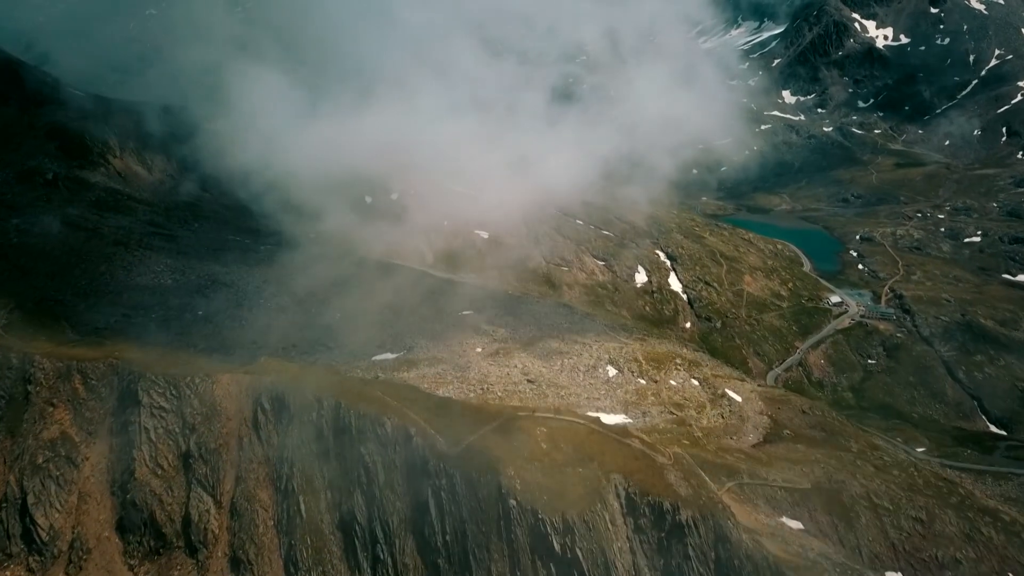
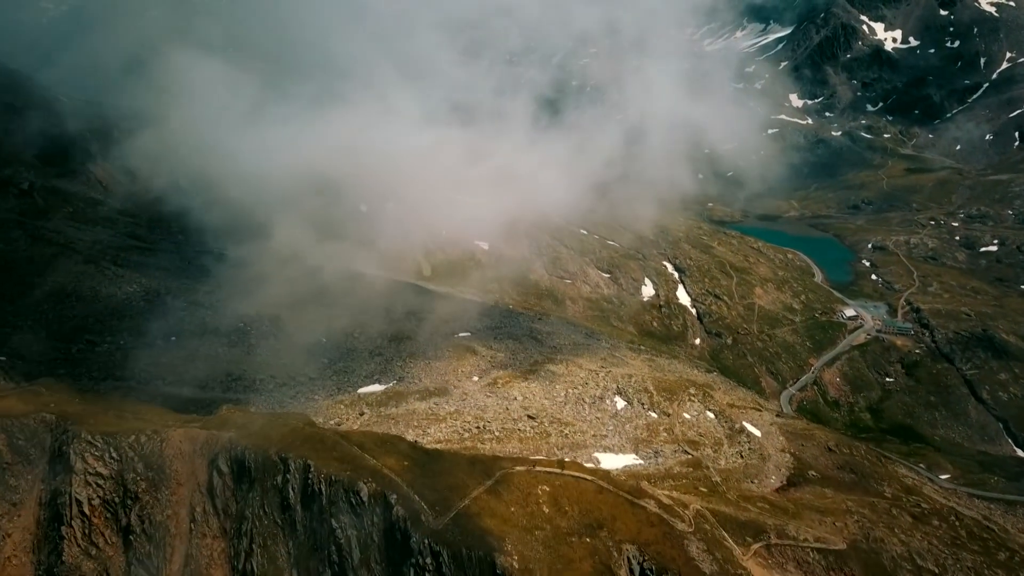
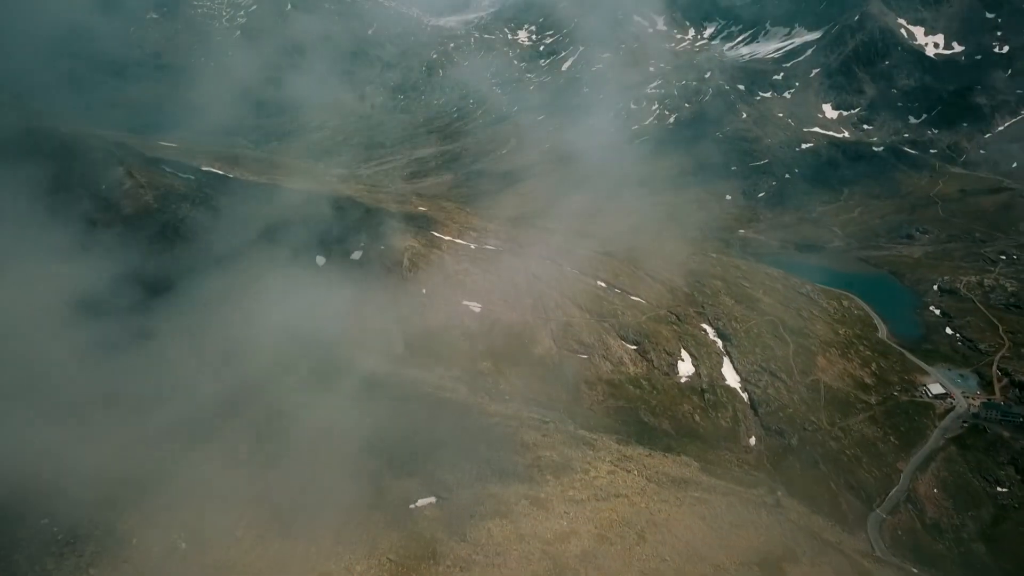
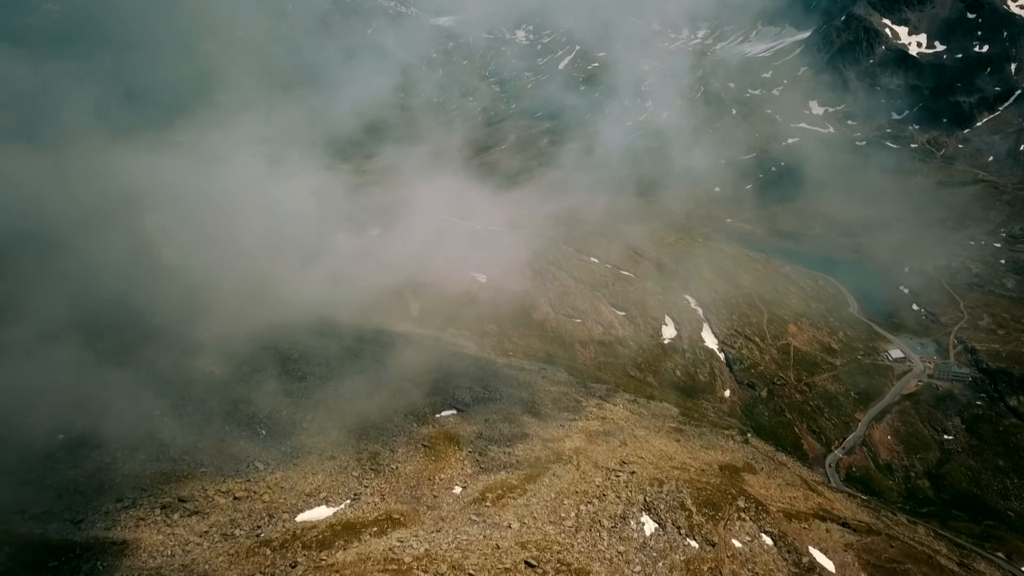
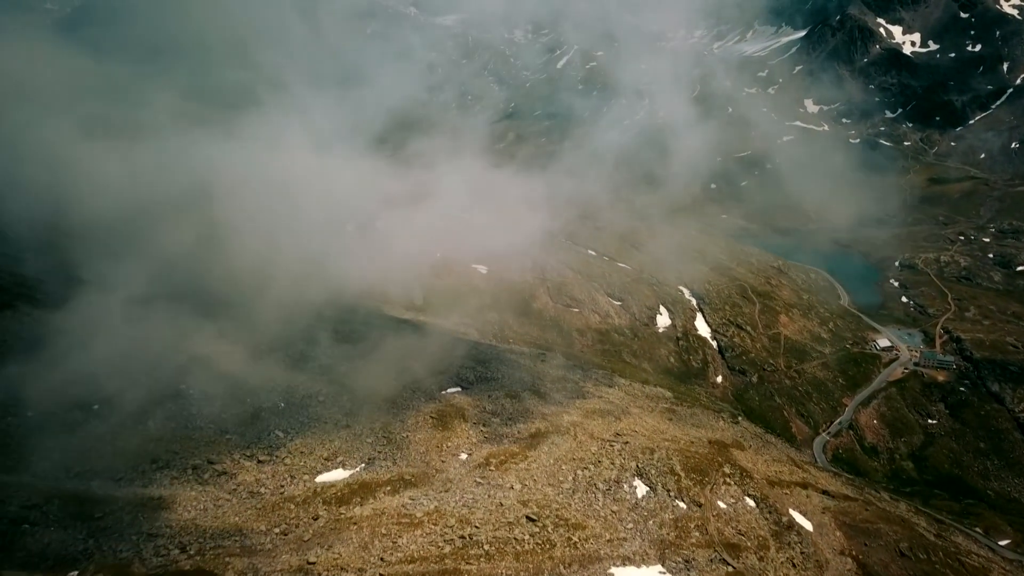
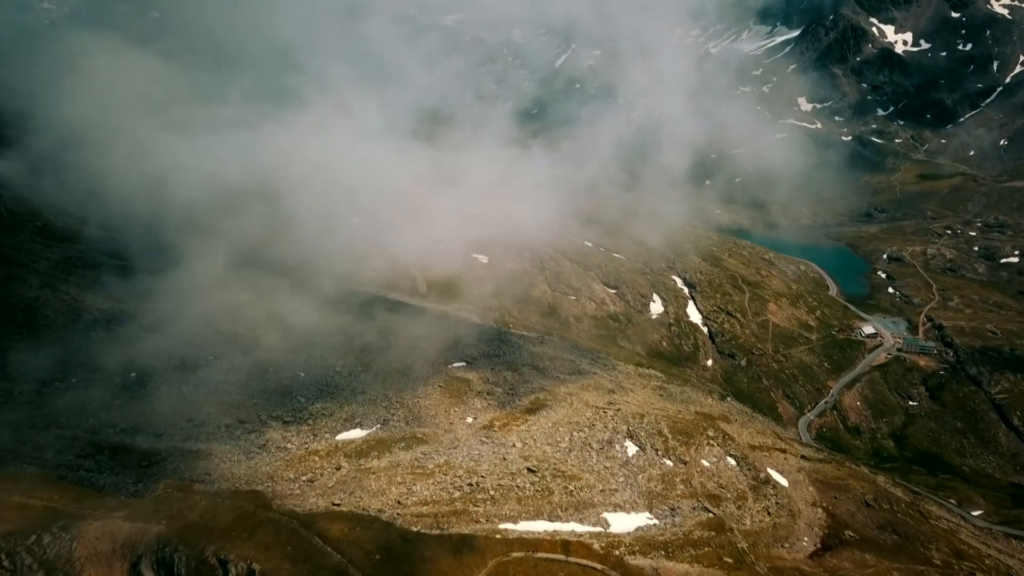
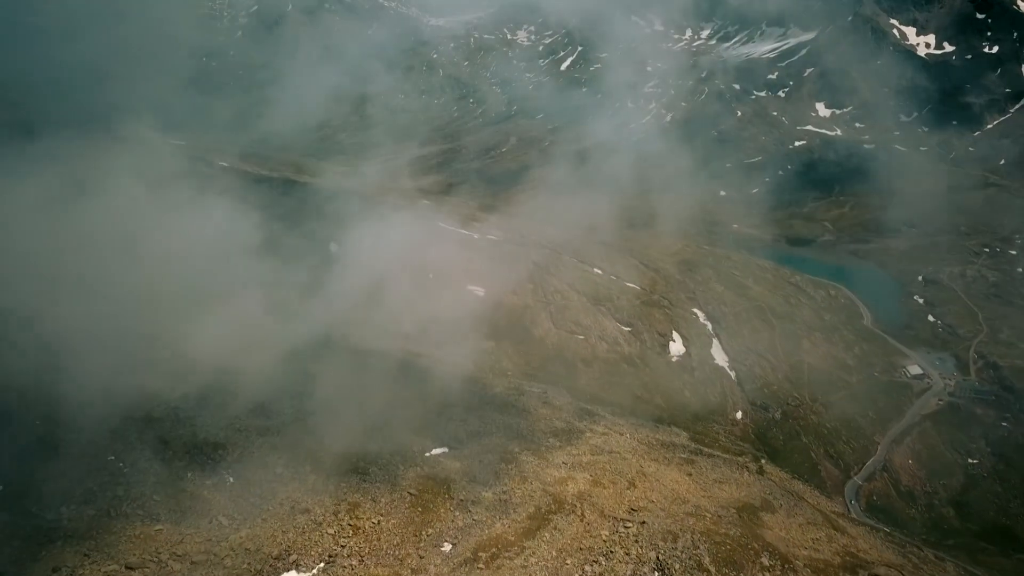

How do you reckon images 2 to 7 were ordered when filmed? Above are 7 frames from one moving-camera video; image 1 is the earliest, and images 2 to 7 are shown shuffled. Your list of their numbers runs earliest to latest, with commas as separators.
2, 6, 5, 4, 7, 3
